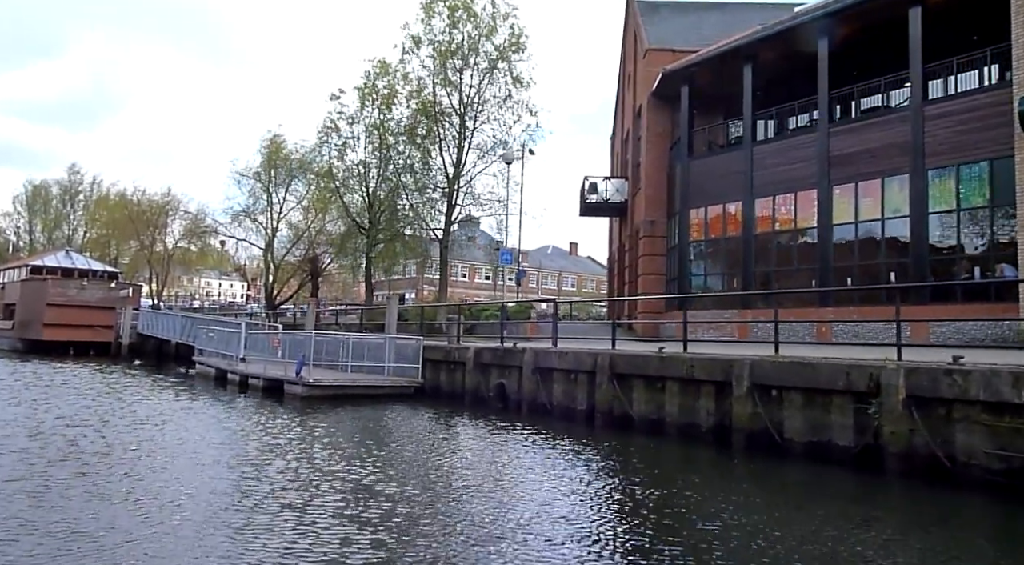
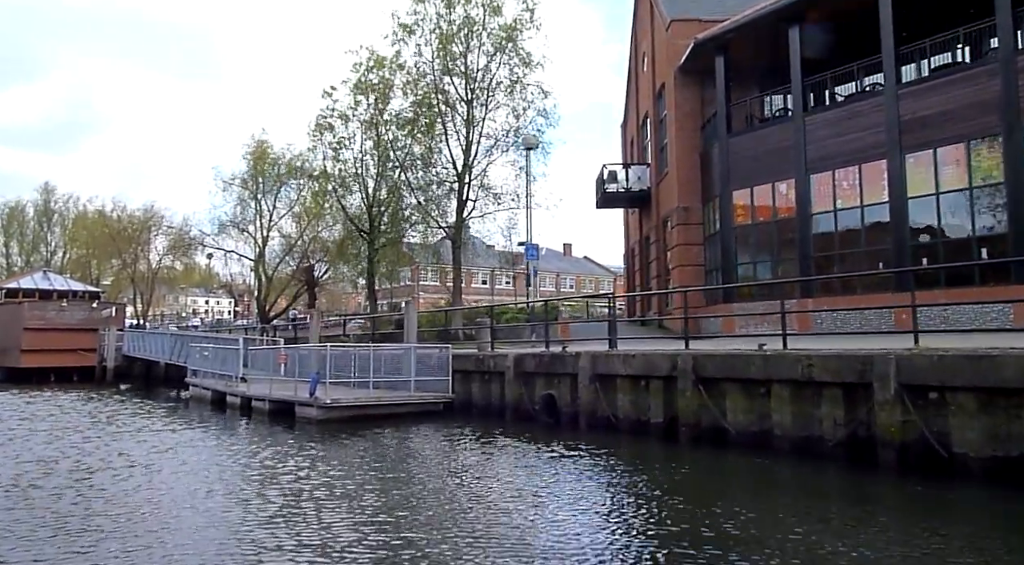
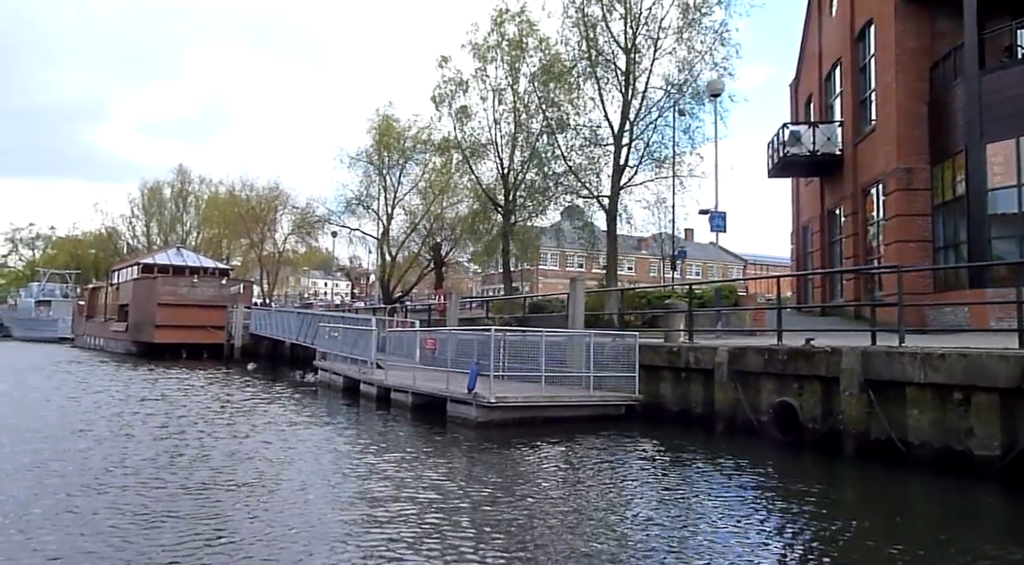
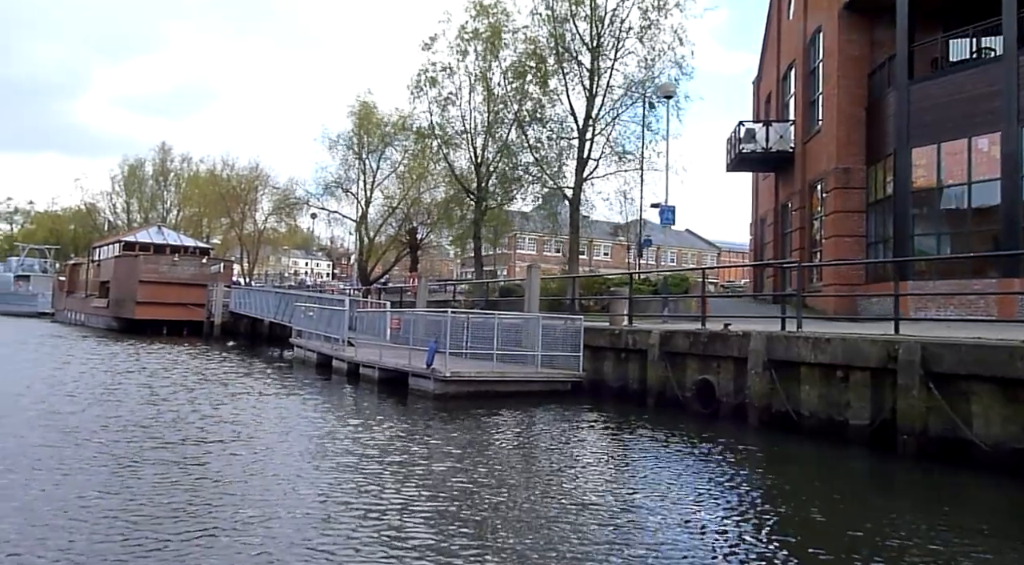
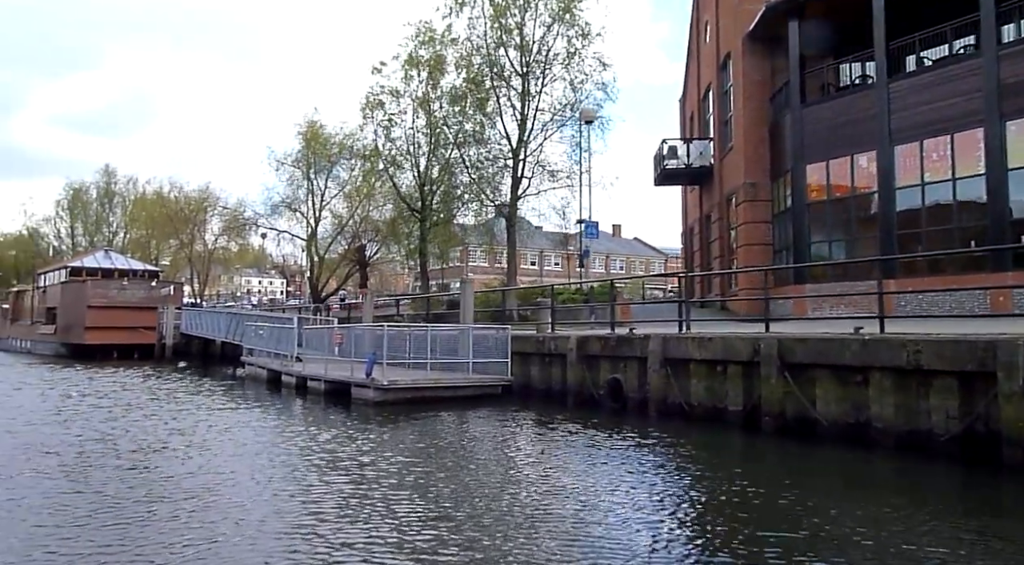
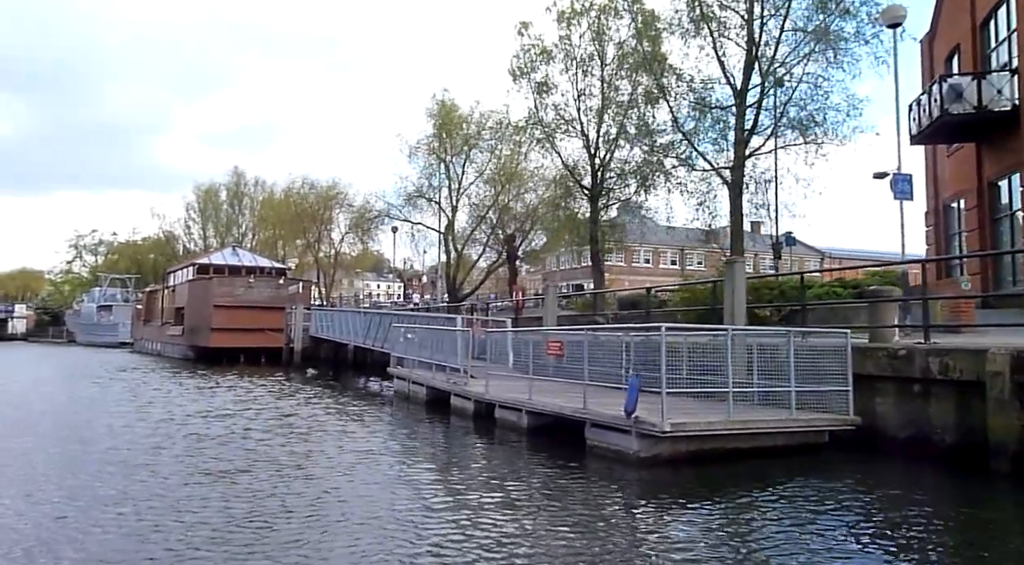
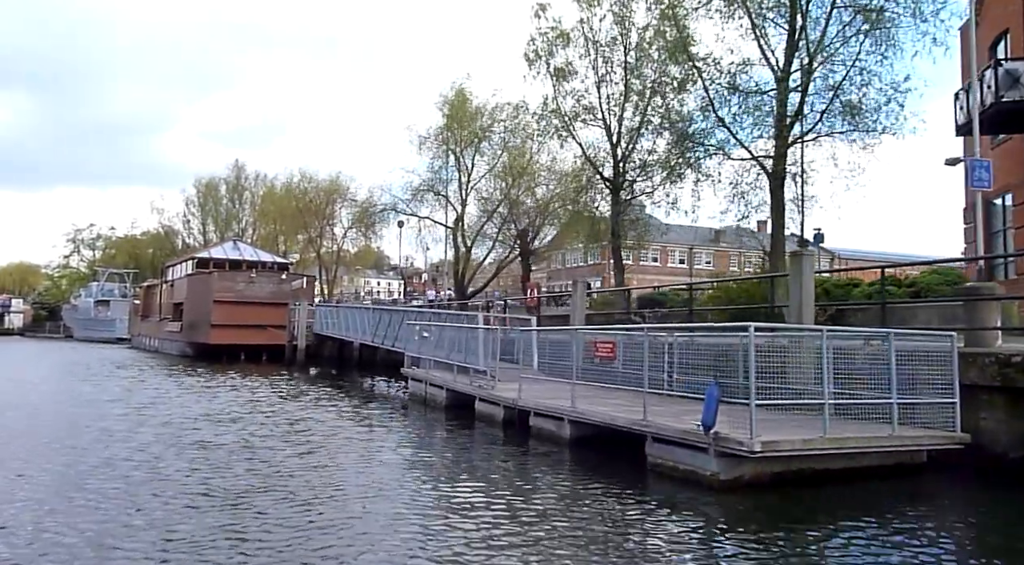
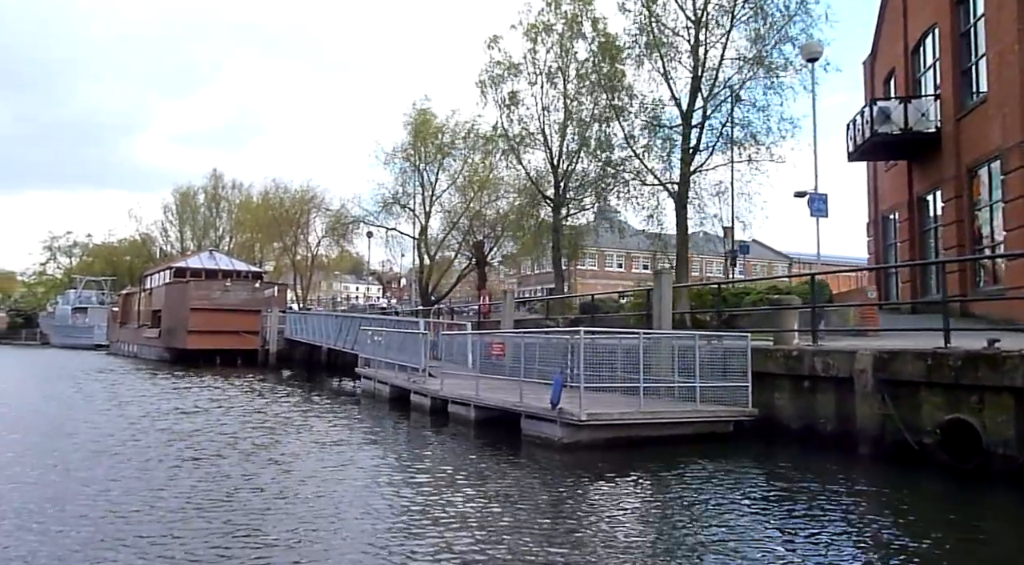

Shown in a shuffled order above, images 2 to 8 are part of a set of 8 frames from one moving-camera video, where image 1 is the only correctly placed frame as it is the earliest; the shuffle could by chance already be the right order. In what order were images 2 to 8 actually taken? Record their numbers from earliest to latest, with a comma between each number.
2, 5, 4, 3, 8, 6, 7
